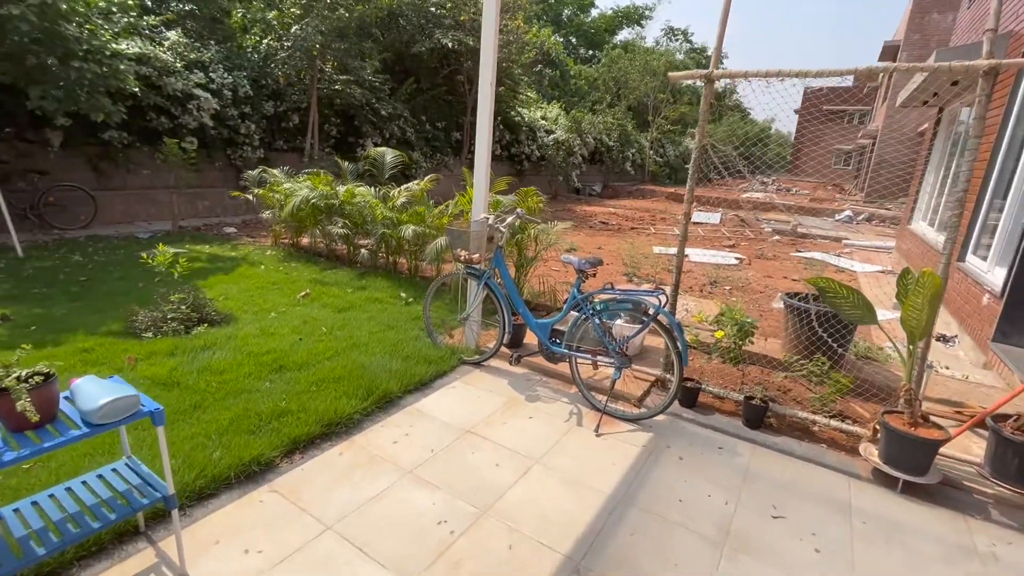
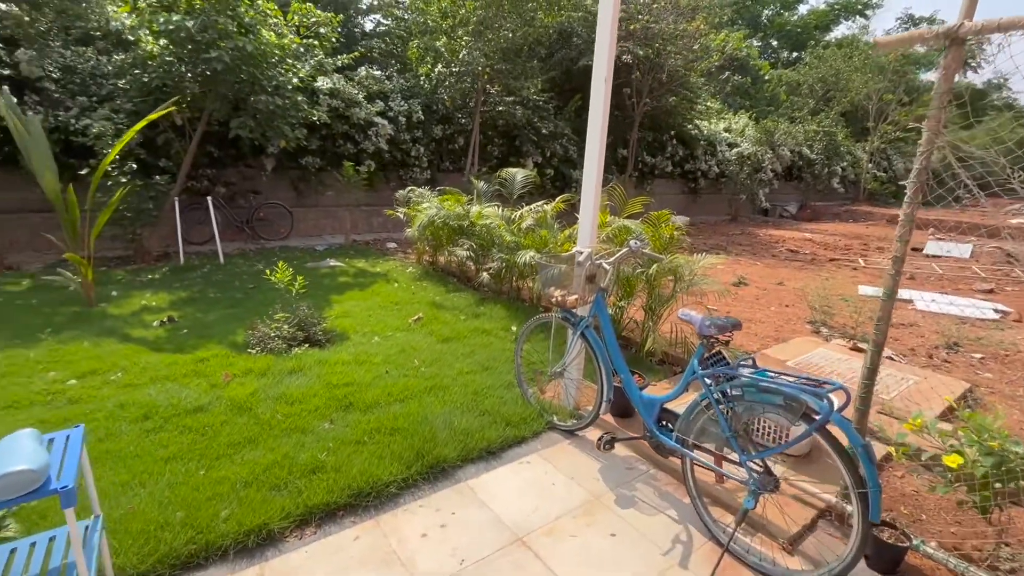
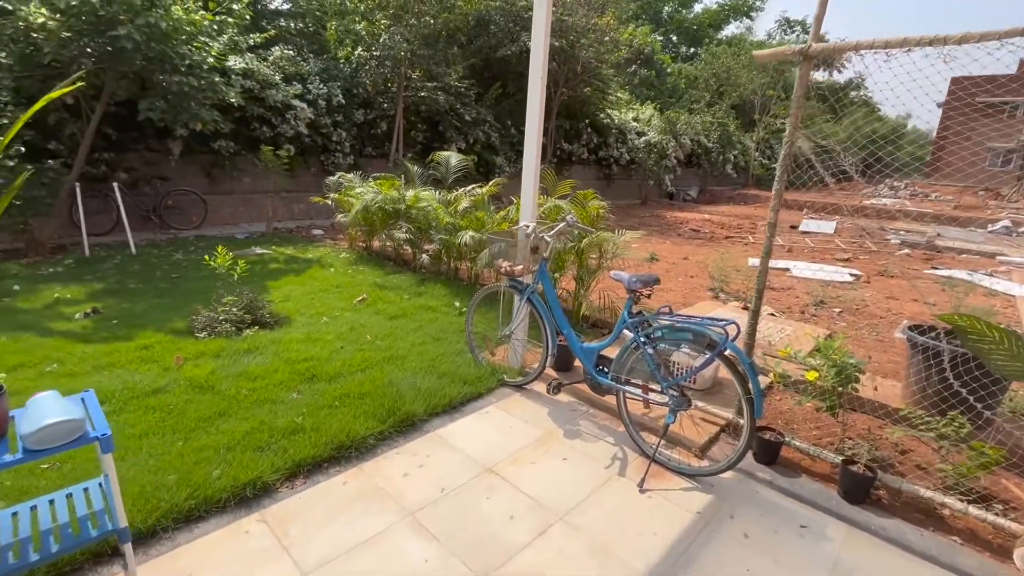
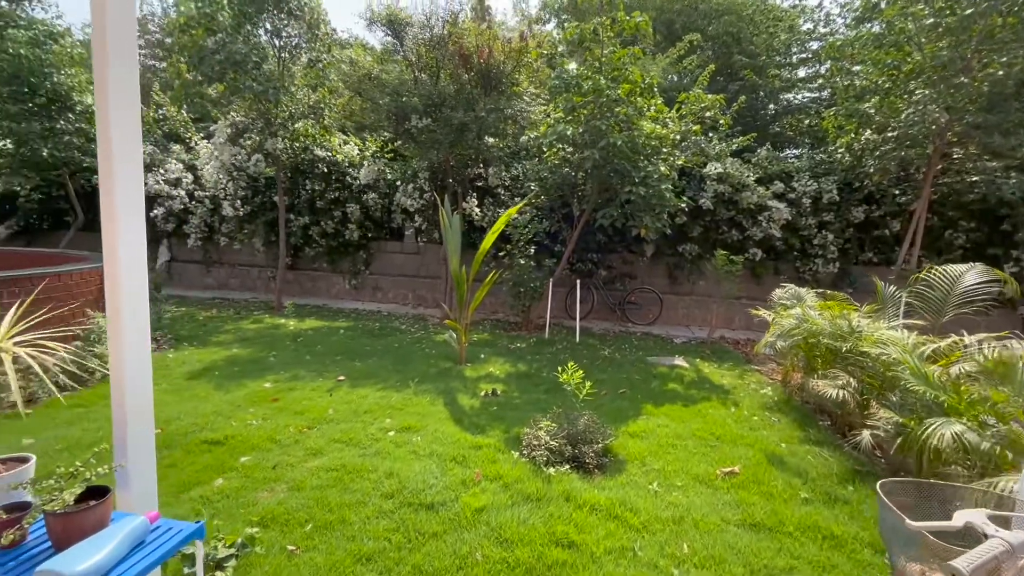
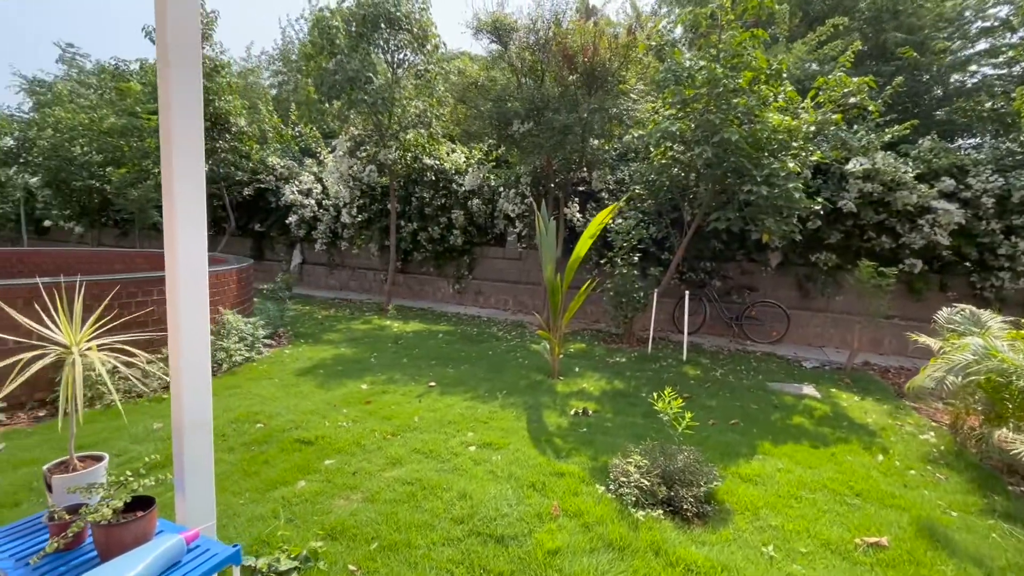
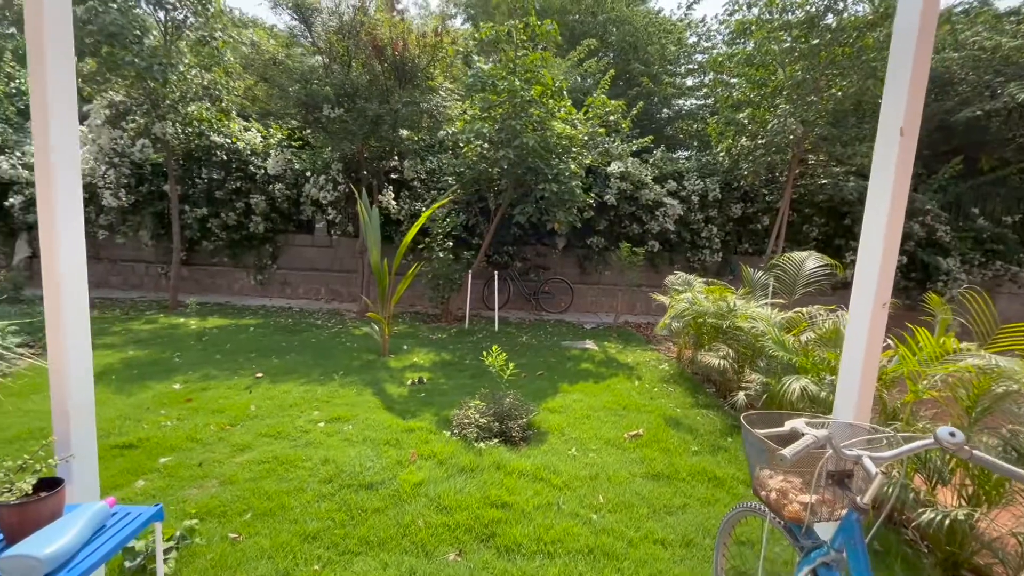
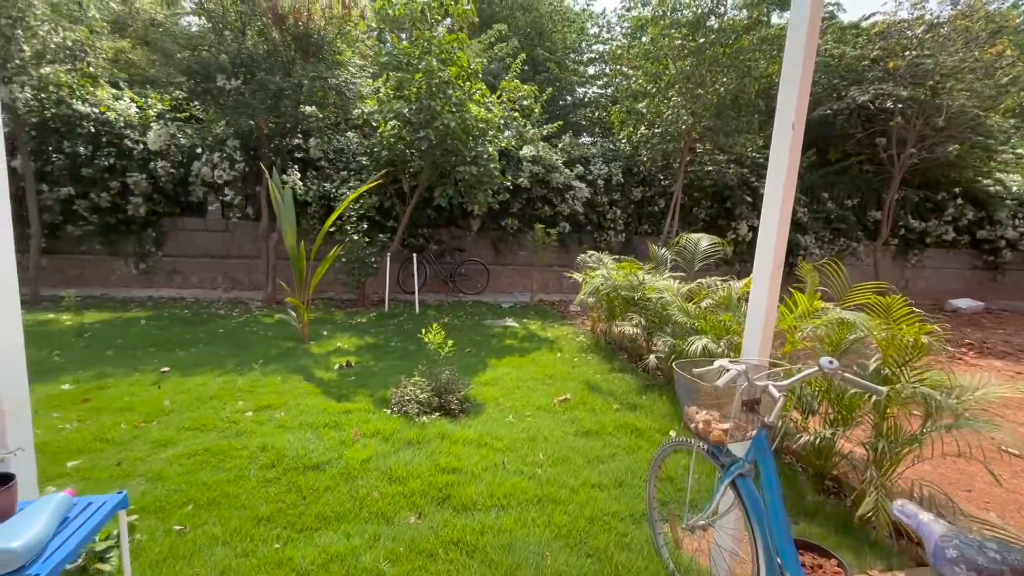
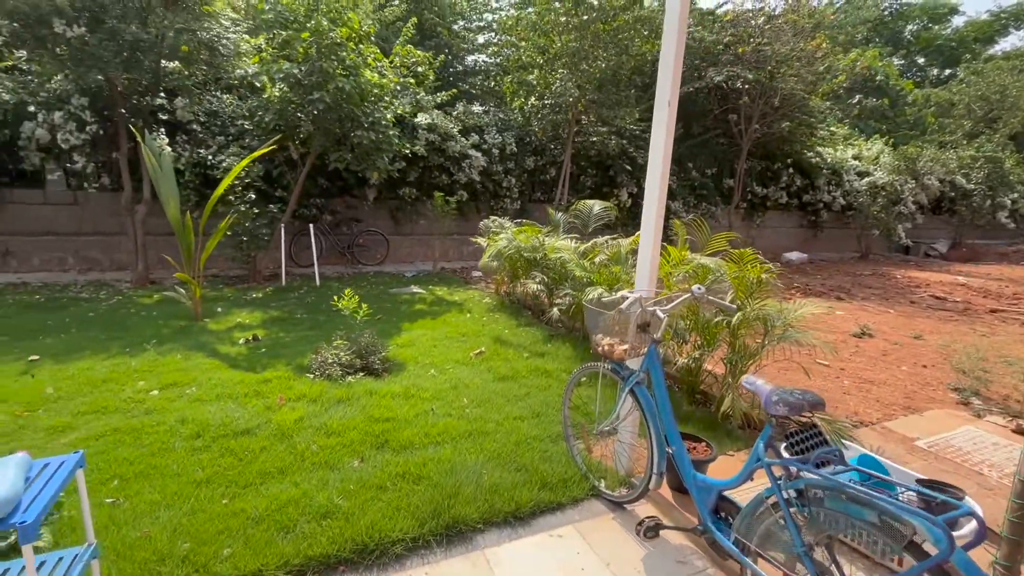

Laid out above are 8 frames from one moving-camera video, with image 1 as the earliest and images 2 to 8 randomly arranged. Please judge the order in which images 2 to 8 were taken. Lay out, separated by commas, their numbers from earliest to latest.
3, 2, 8, 7, 6, 4, 5
